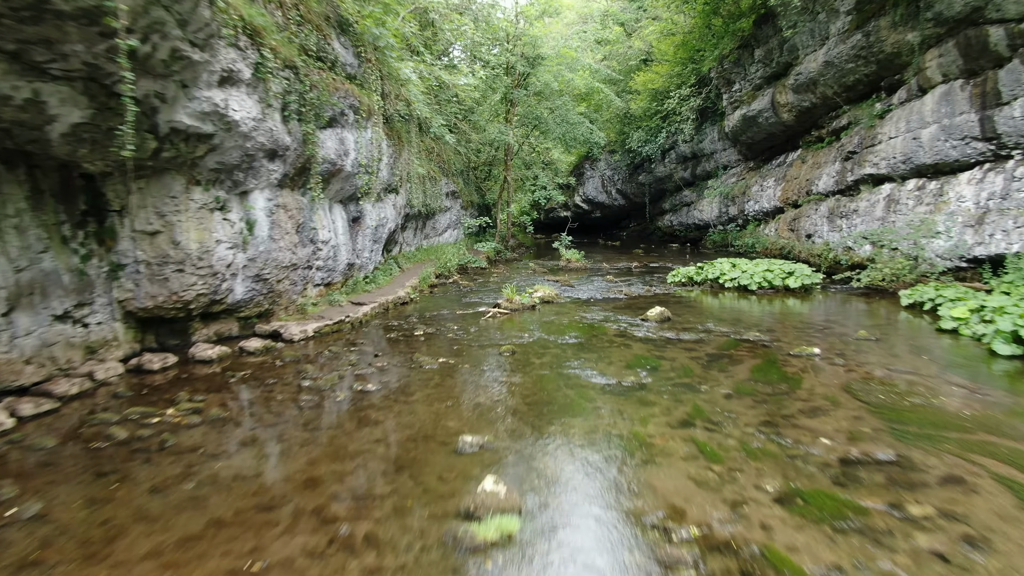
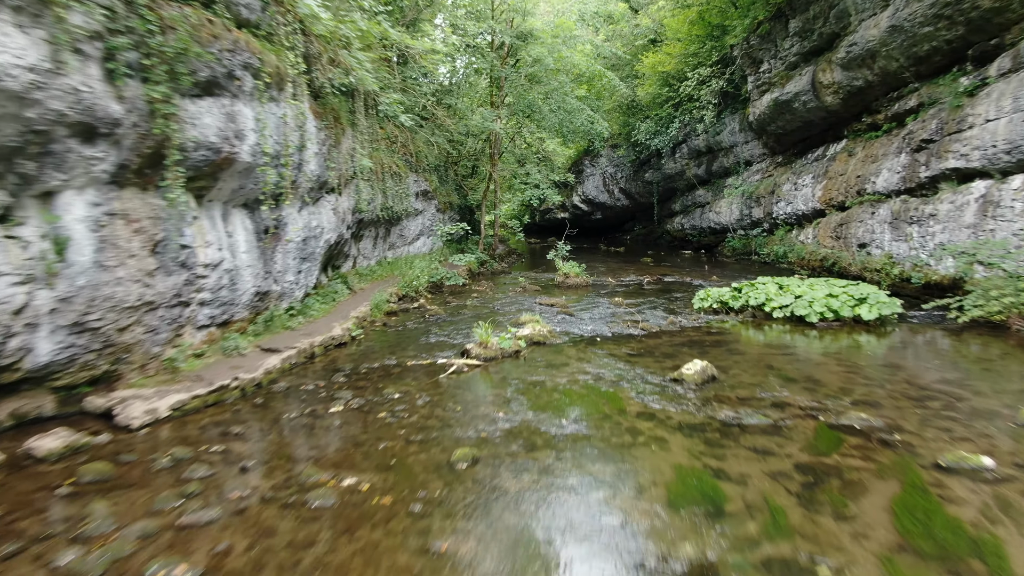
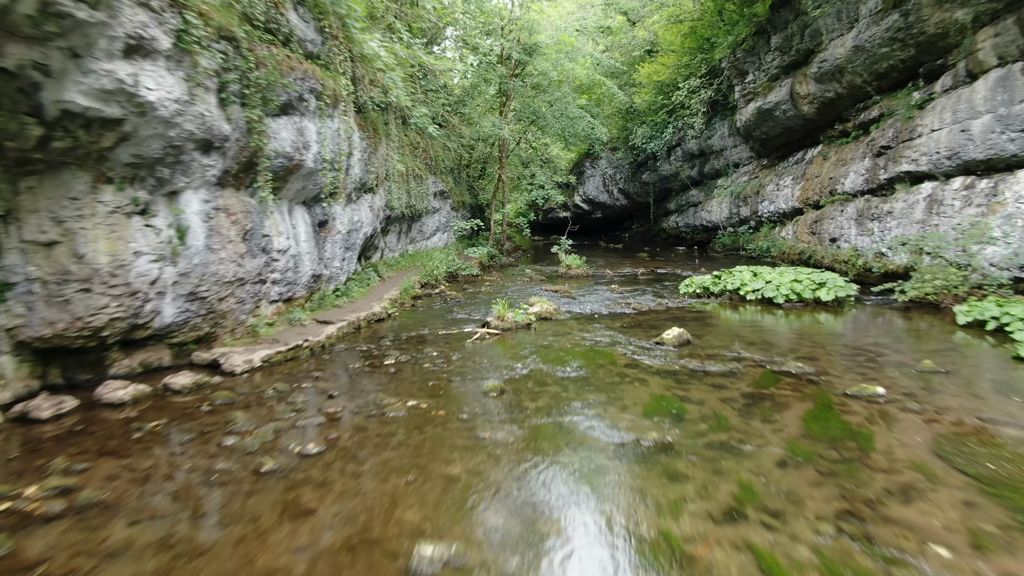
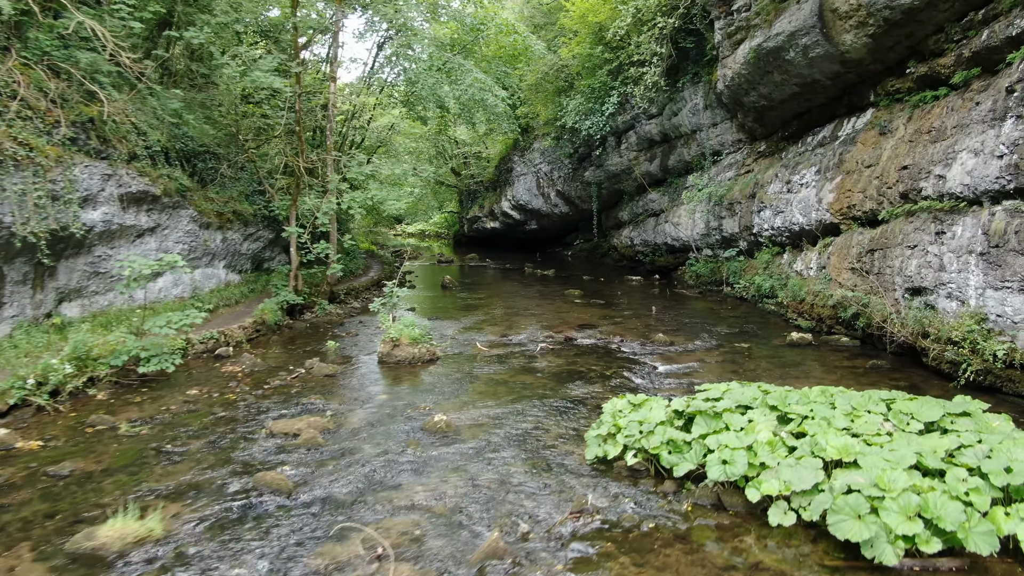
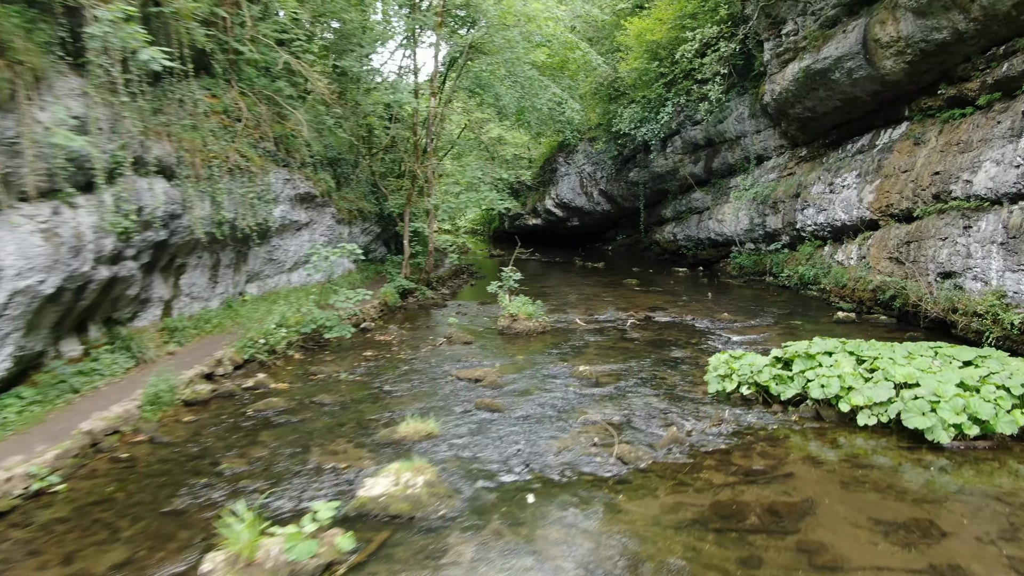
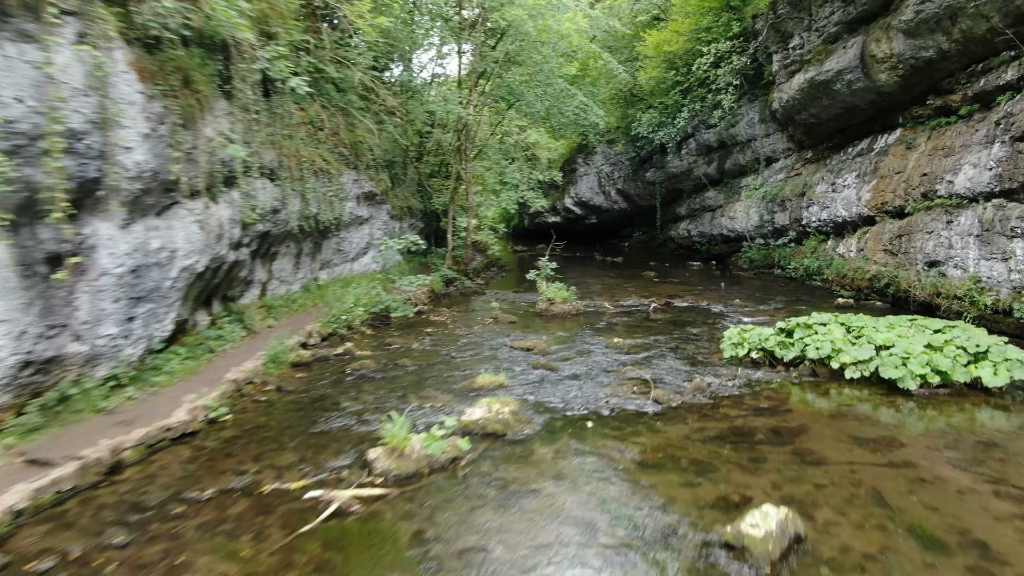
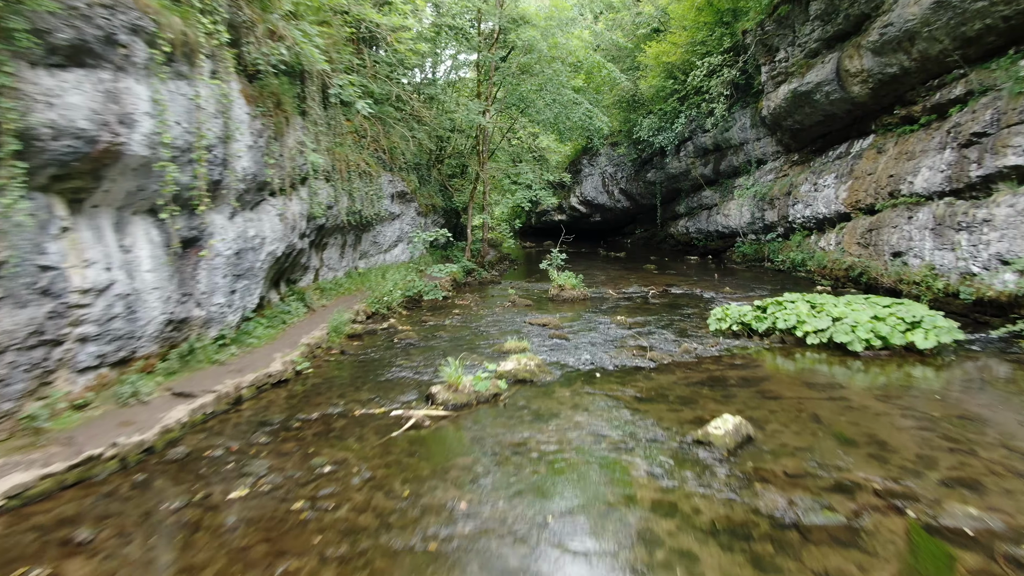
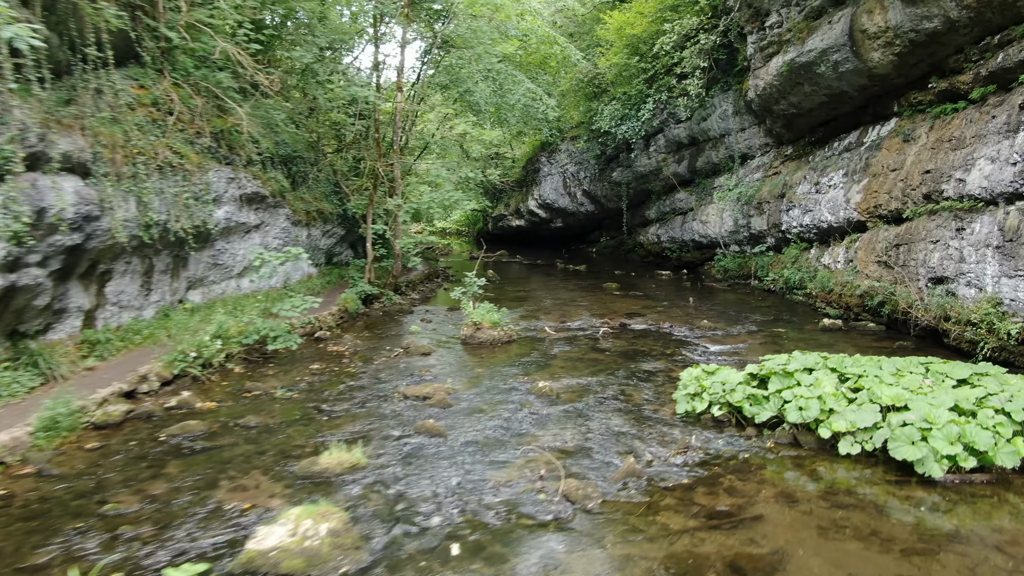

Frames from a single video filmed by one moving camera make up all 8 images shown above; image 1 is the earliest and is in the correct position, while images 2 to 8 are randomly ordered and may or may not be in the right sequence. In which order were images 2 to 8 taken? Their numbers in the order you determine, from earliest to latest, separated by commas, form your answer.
3, 2, 7, 6, 5, 8, 4
